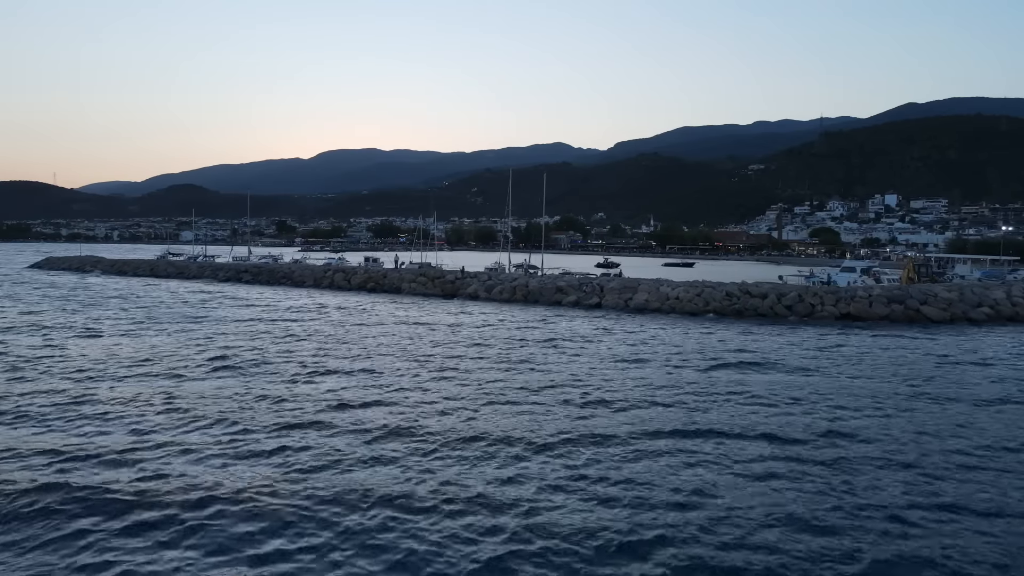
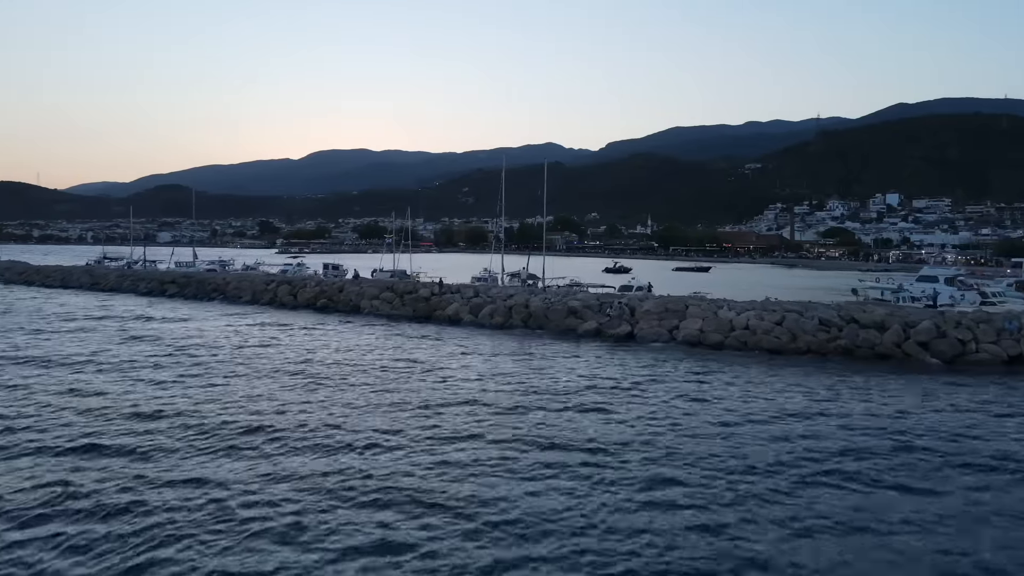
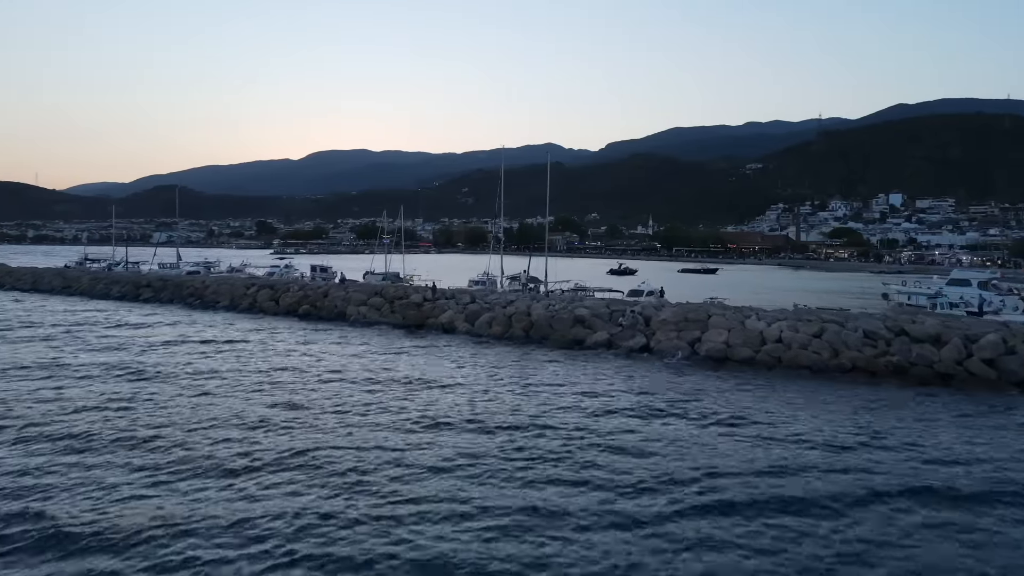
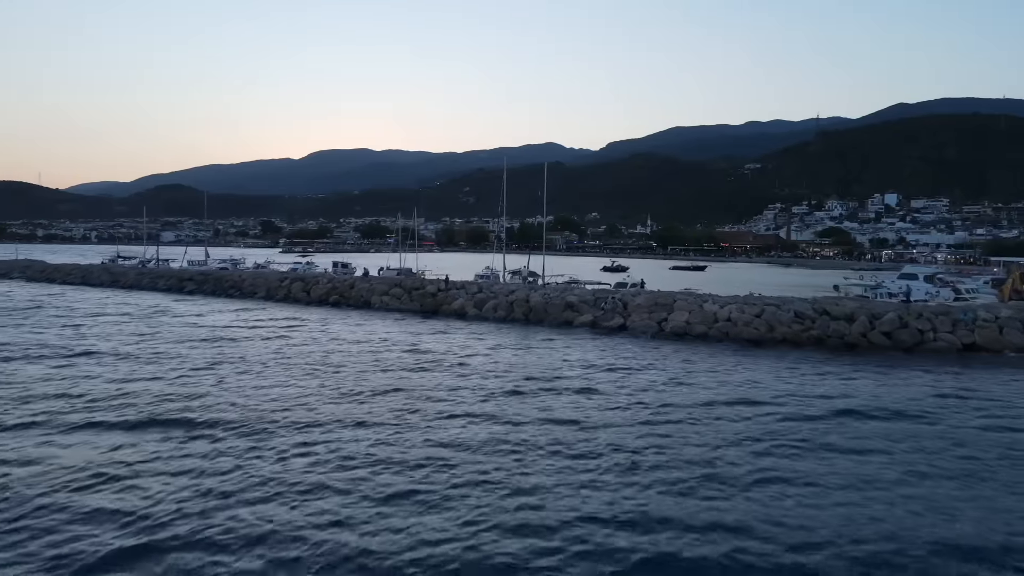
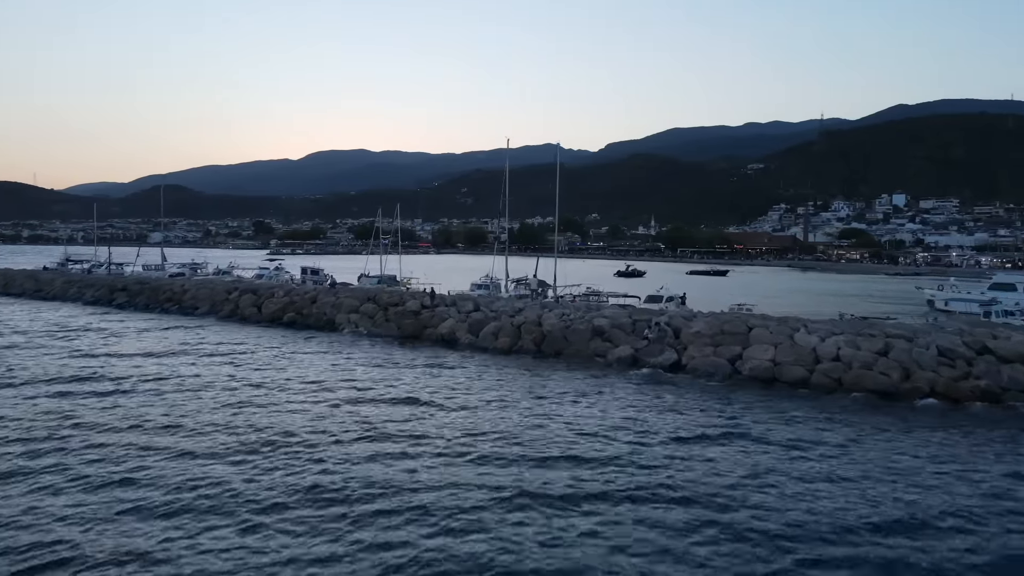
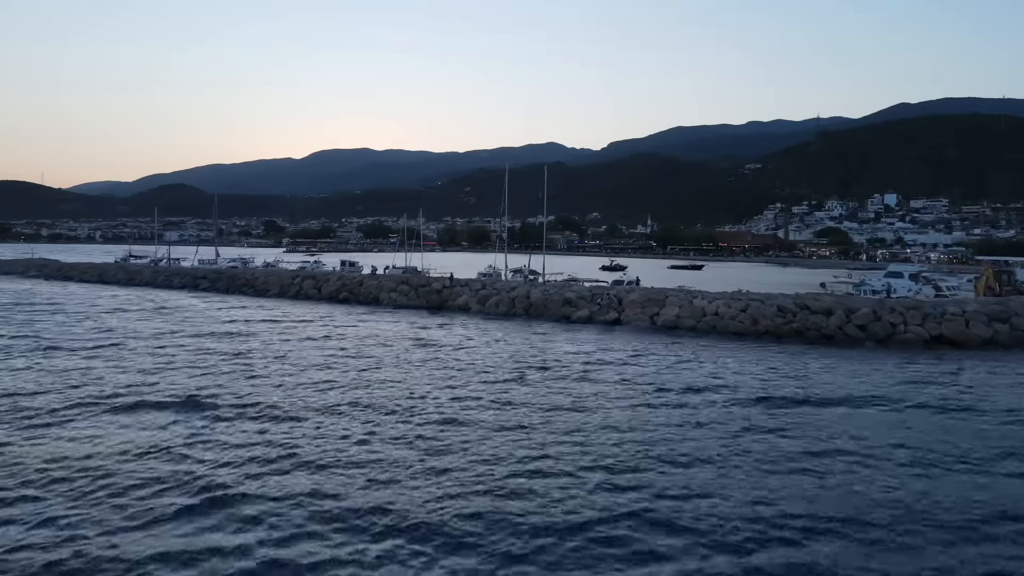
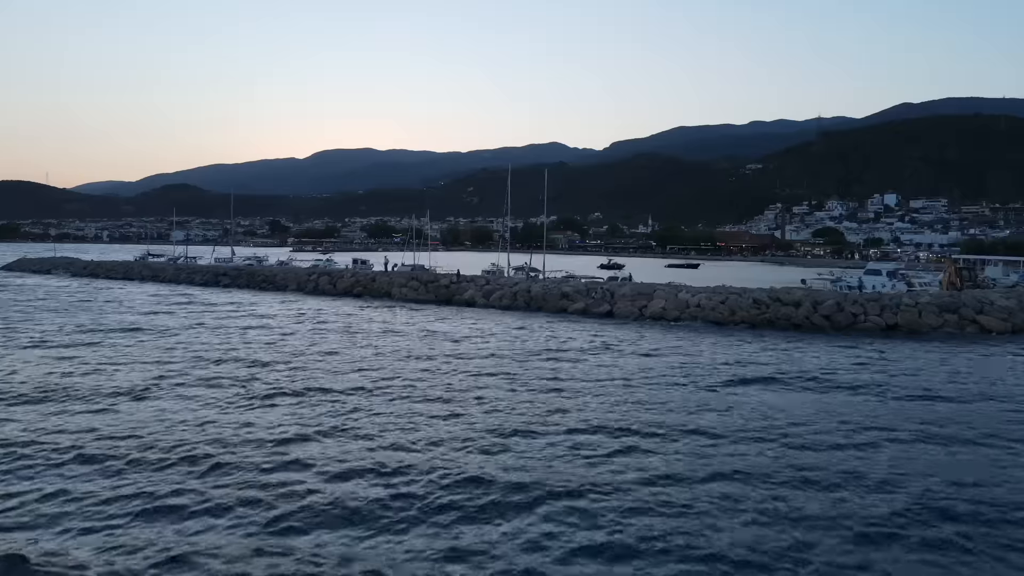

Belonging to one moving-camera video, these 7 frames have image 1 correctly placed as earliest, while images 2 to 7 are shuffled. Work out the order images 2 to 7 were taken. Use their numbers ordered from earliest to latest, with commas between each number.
7, 6, 4, 2, 3, 5
